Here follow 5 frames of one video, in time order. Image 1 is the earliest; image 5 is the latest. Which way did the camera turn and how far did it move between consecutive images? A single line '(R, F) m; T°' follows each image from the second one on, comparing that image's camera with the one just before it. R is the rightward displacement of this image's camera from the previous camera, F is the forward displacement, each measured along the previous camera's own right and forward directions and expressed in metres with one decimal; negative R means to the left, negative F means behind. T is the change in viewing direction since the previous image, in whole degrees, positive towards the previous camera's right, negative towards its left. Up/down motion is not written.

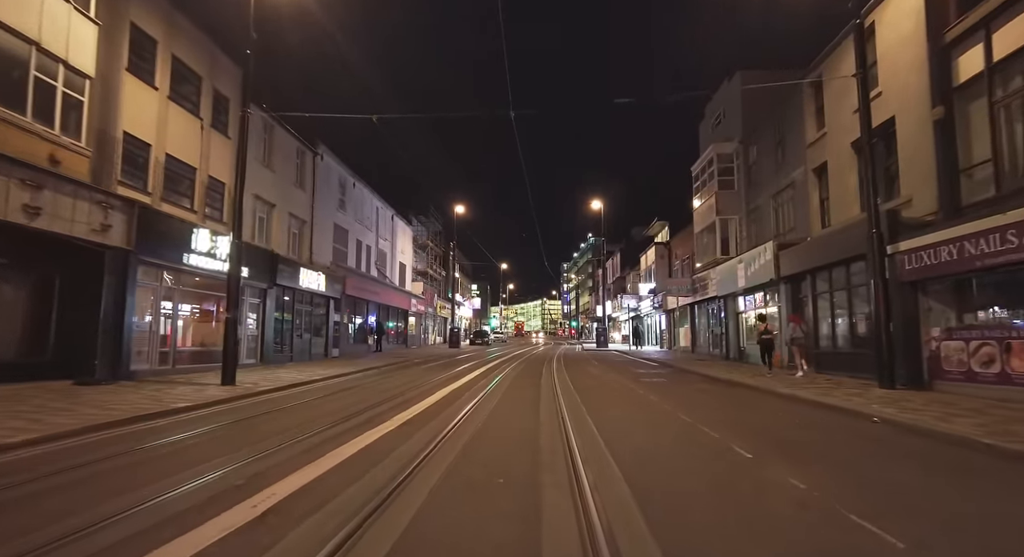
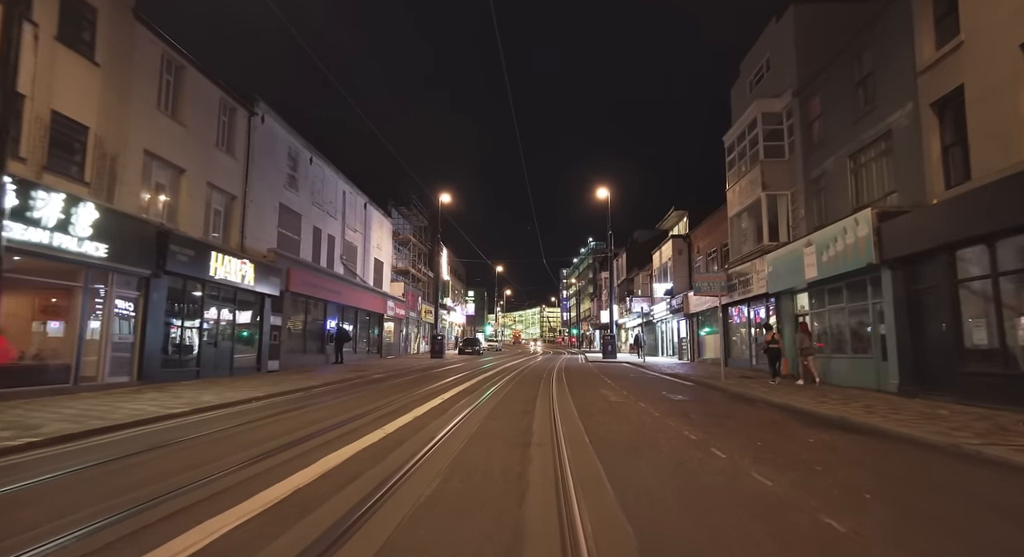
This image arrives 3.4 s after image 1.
(+0.4, +5.7) m; 0°
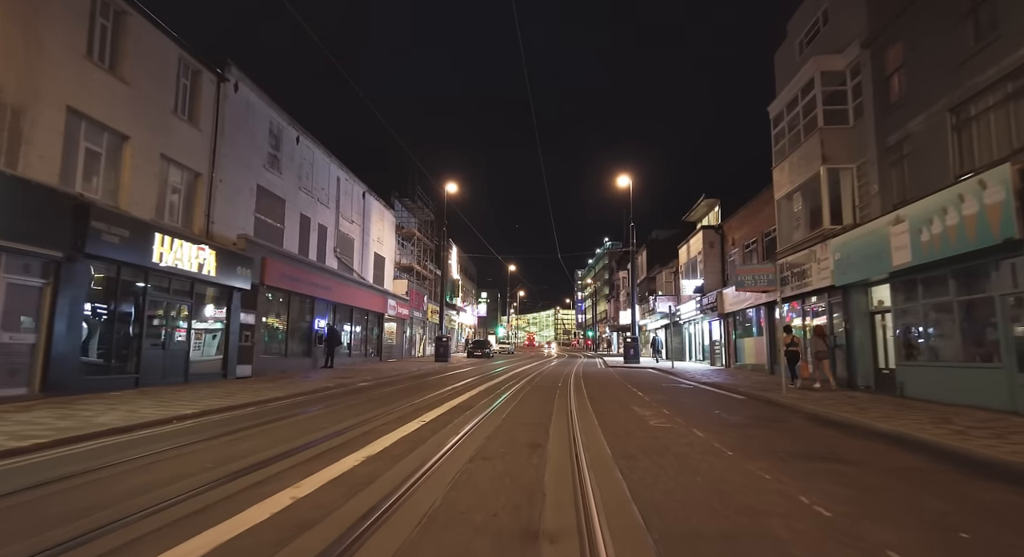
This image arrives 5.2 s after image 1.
(+0.2, +3.2) m; -2°
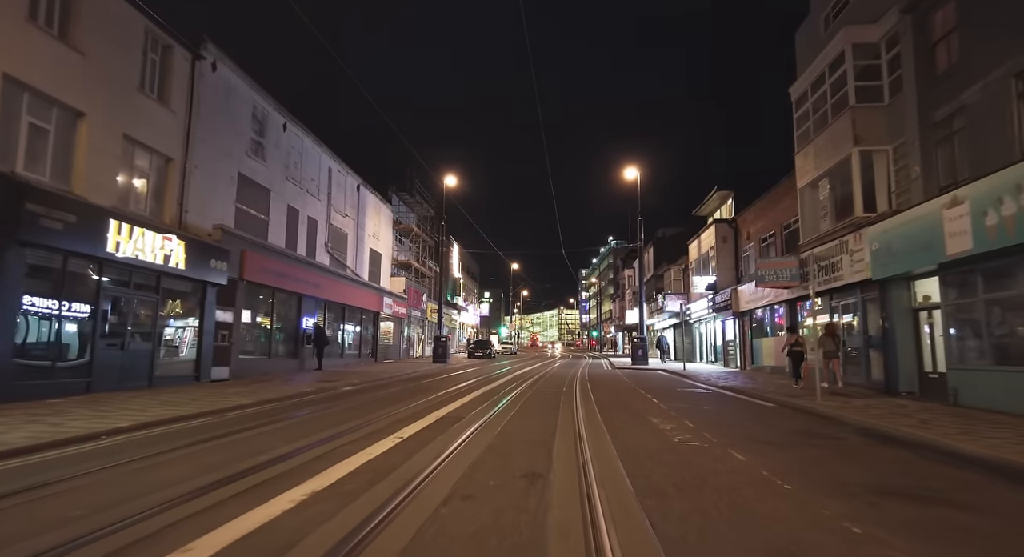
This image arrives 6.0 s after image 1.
(+0.1, +1.6) m; 0°
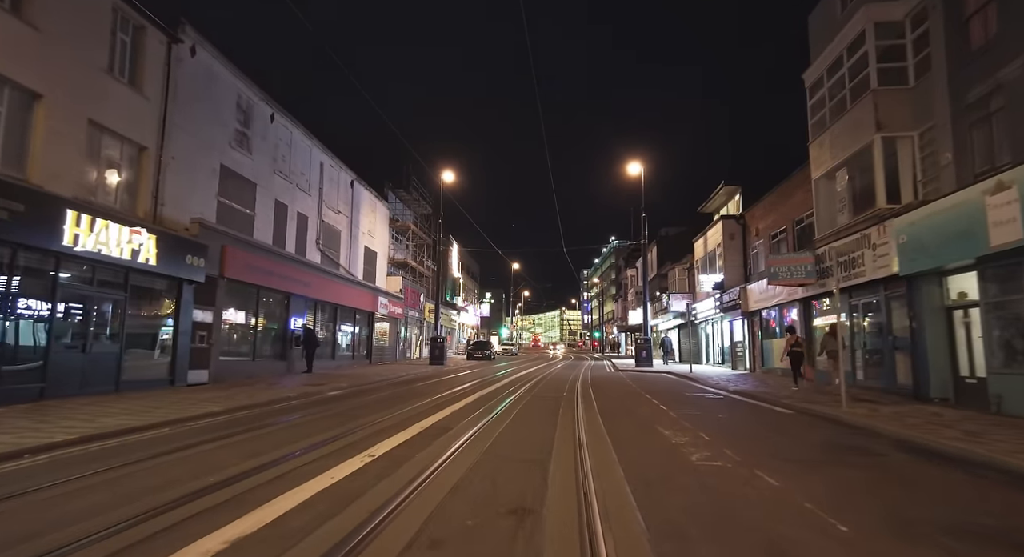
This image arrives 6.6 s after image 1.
(+0.2, +1.1) m; 0°
